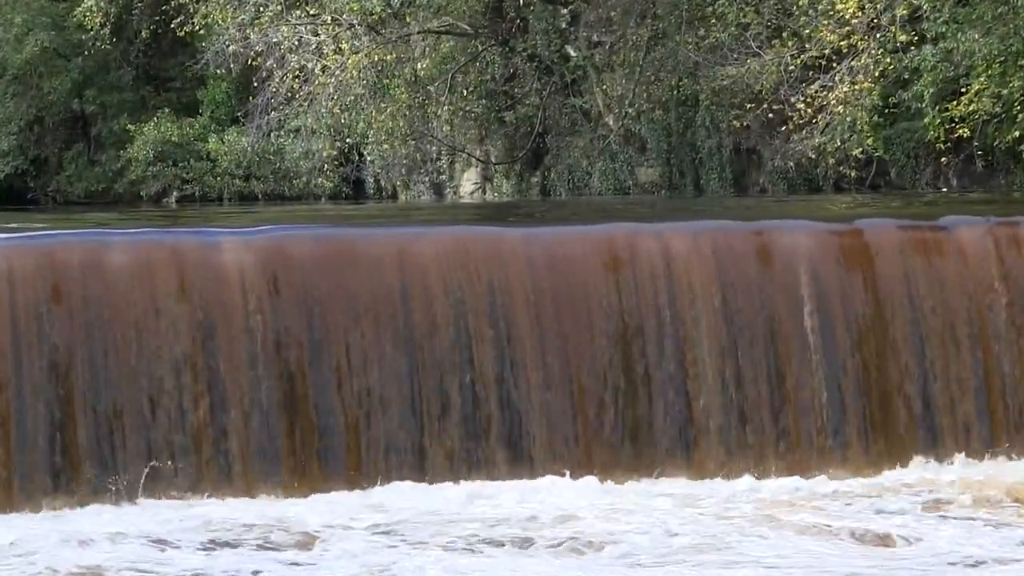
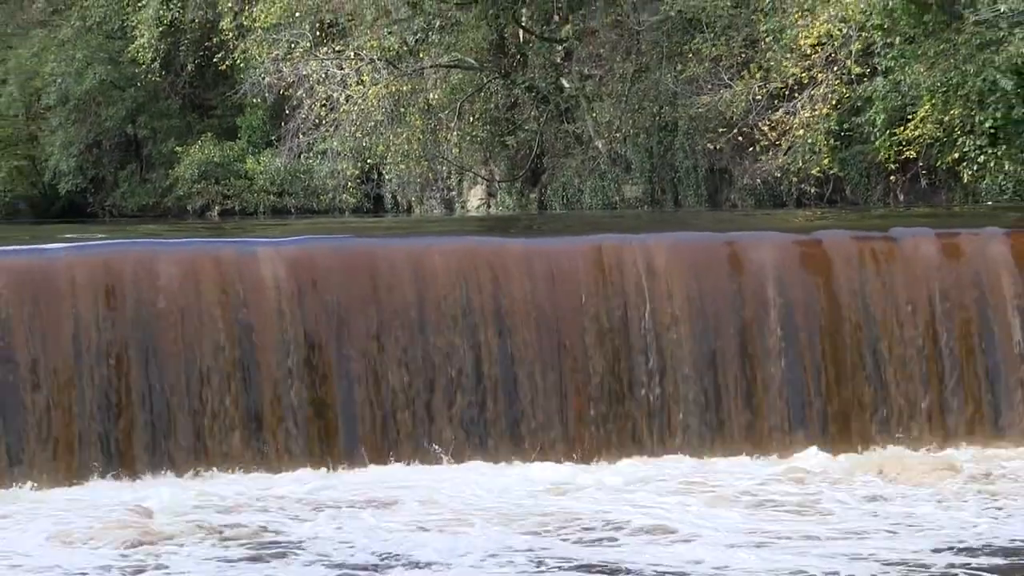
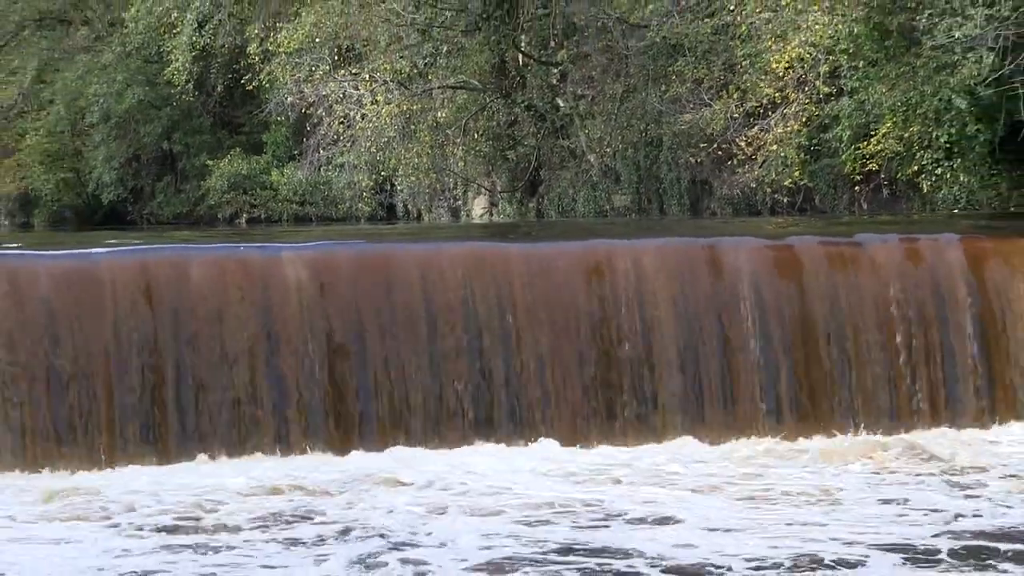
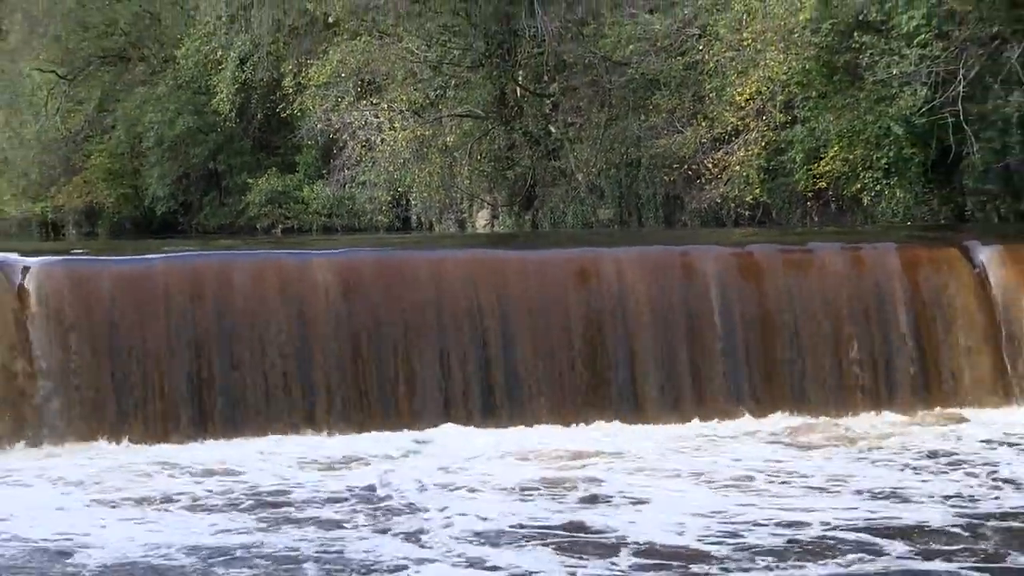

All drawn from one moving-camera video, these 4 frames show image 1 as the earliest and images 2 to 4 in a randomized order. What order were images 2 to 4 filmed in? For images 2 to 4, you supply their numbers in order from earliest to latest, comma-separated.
2, 3, 4
